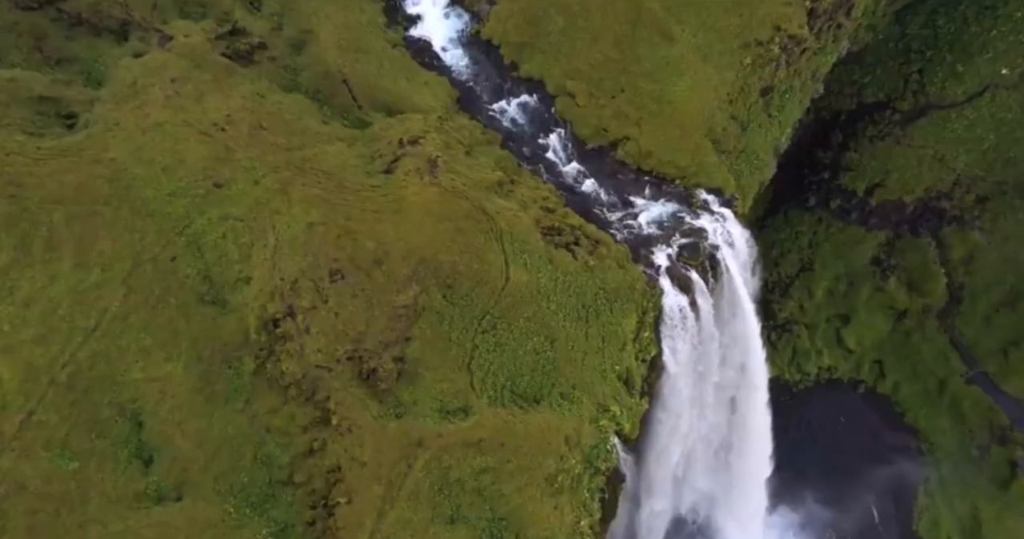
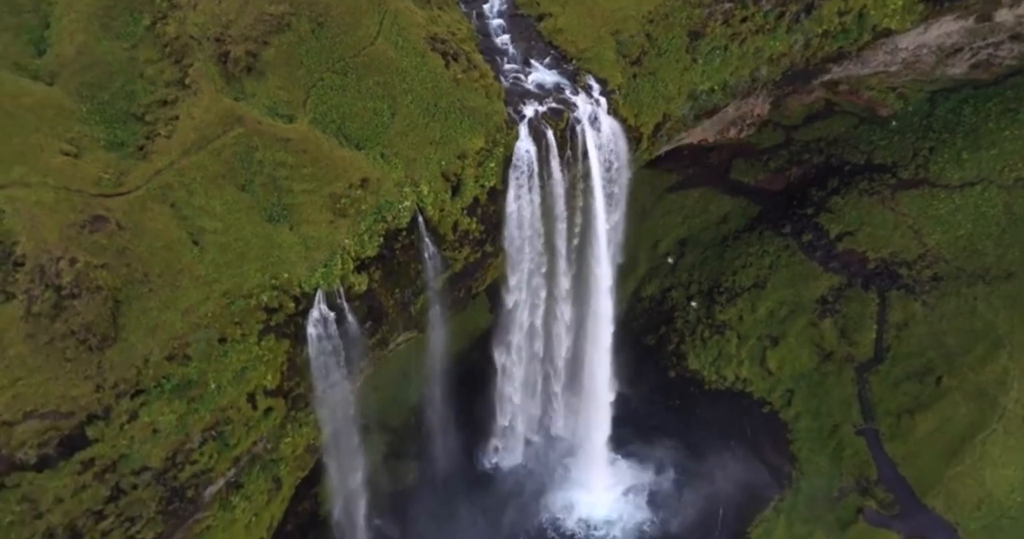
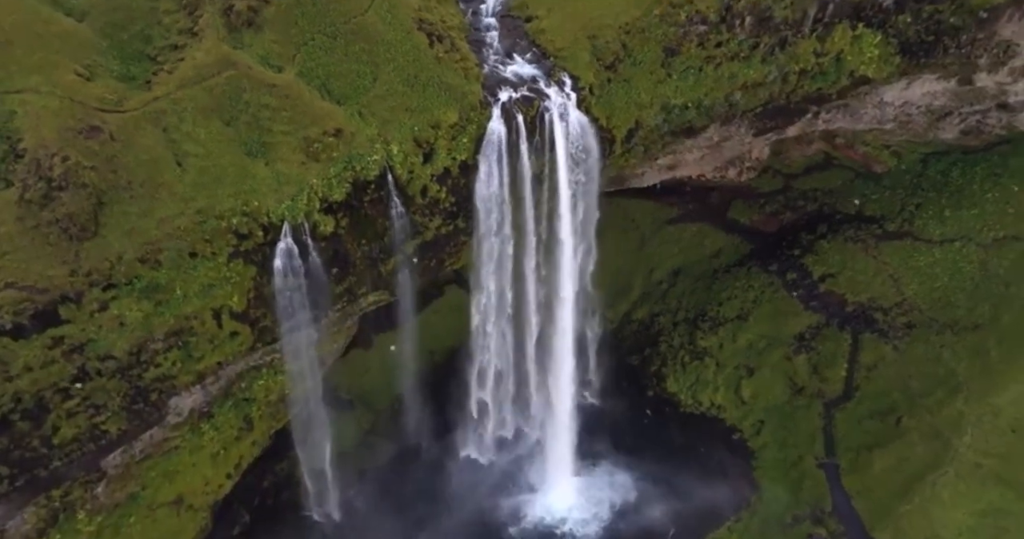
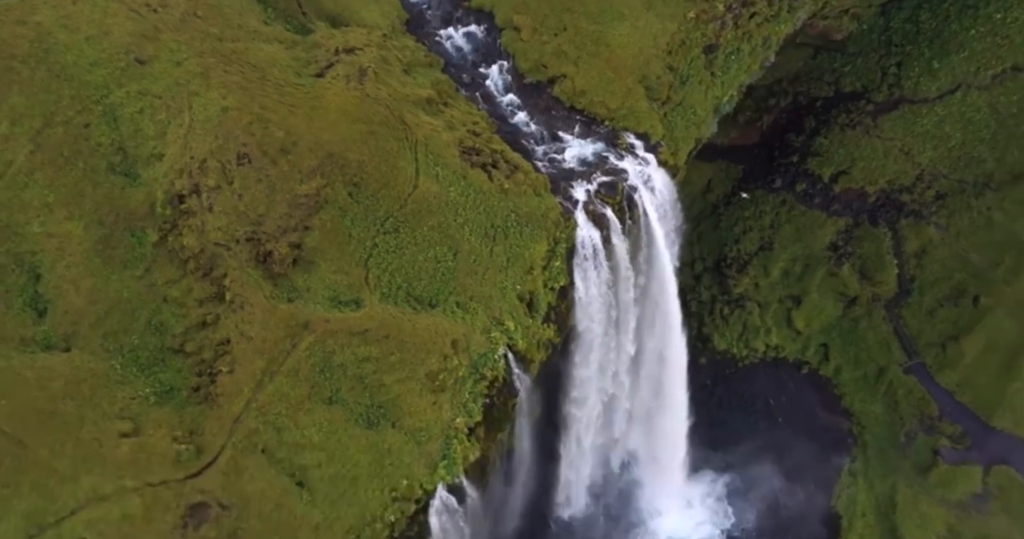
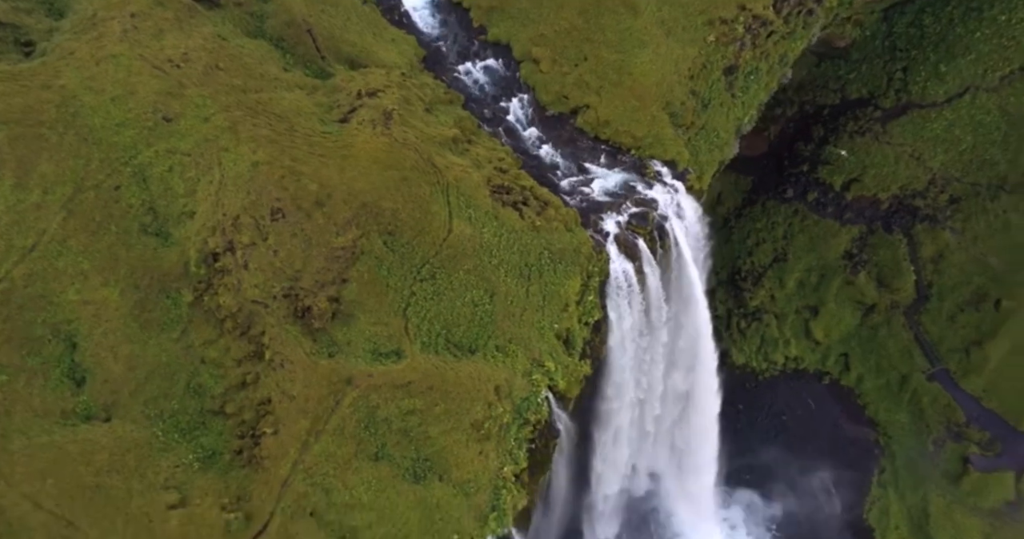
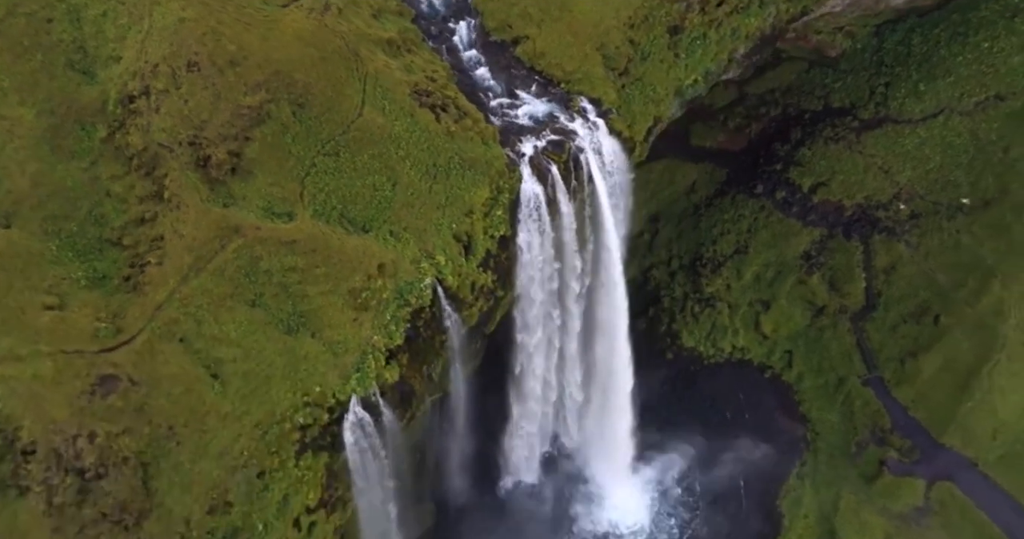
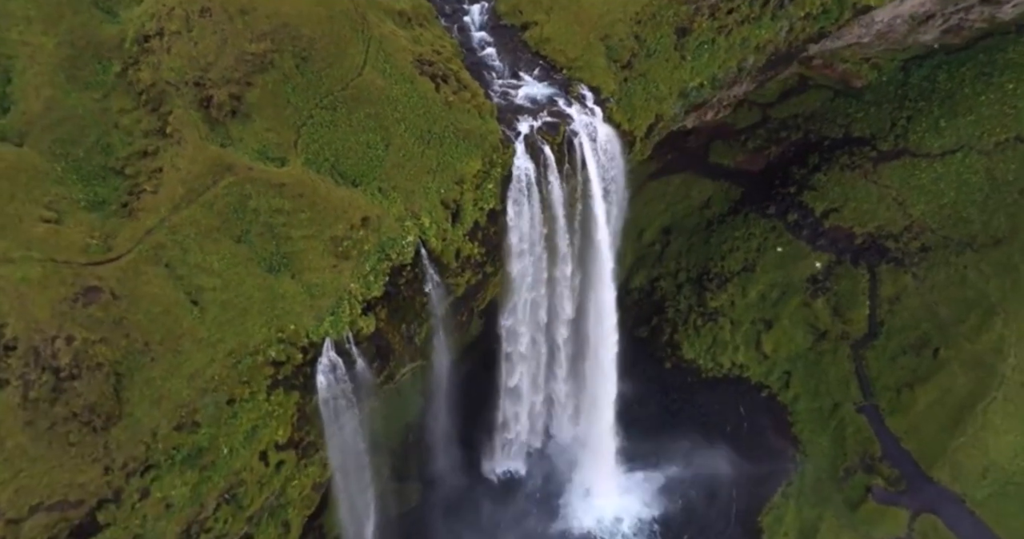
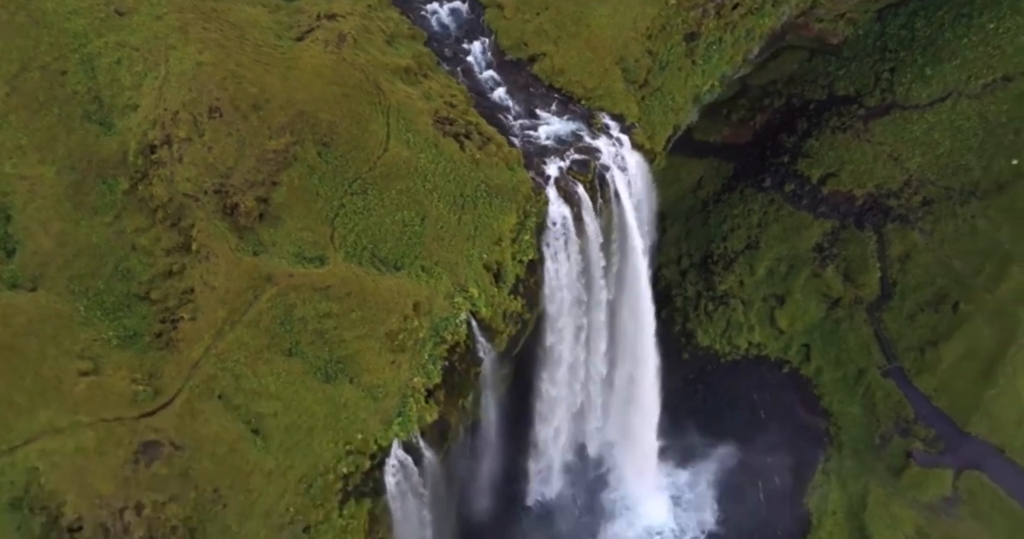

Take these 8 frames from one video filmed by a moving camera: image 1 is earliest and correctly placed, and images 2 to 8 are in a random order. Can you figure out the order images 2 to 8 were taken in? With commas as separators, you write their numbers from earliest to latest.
5, 4, 8, 6, 7, 2, 3
